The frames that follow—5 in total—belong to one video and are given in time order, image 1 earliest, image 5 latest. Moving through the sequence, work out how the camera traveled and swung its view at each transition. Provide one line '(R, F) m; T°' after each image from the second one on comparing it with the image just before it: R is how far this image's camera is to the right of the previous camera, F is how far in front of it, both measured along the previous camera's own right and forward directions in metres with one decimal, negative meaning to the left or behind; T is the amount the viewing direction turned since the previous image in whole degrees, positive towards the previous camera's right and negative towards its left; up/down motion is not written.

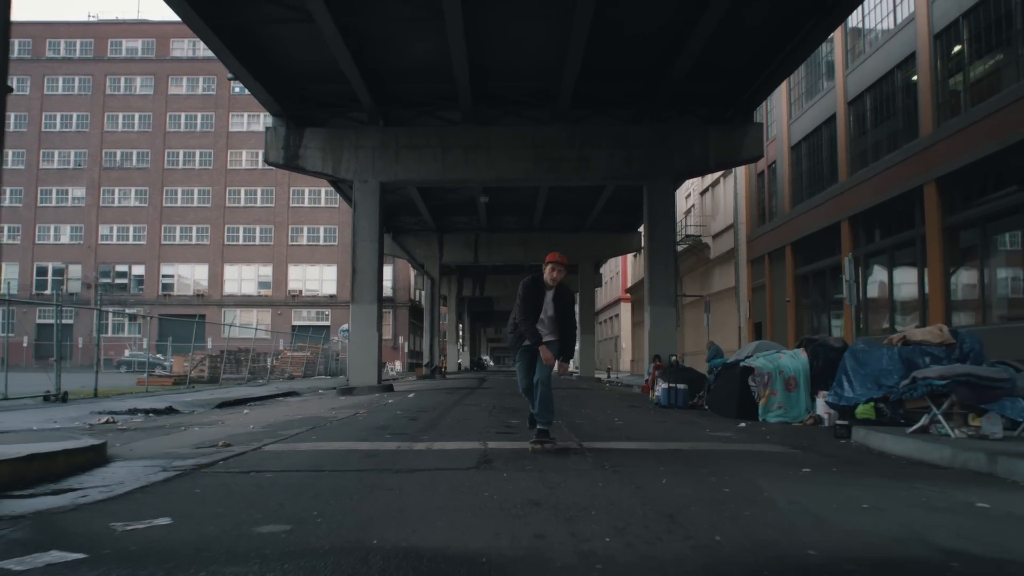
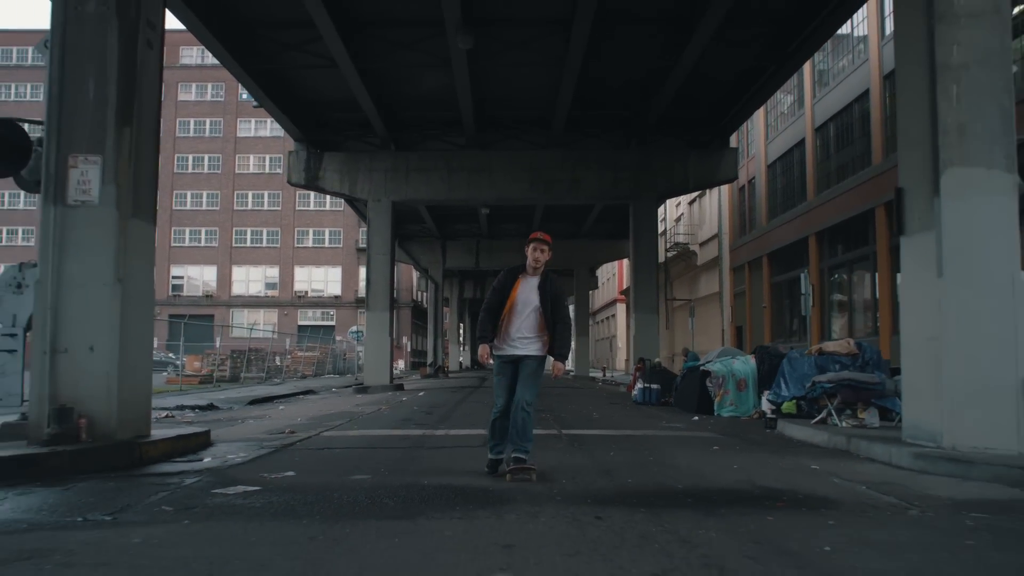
(0.0, -2.0) m; 0°
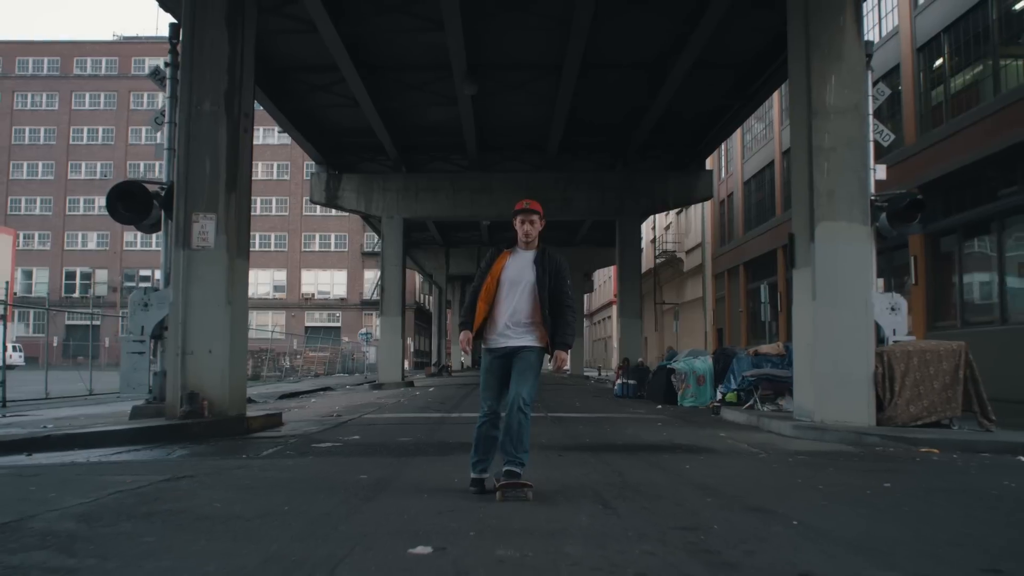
(0.0, -2.4) m; 0°
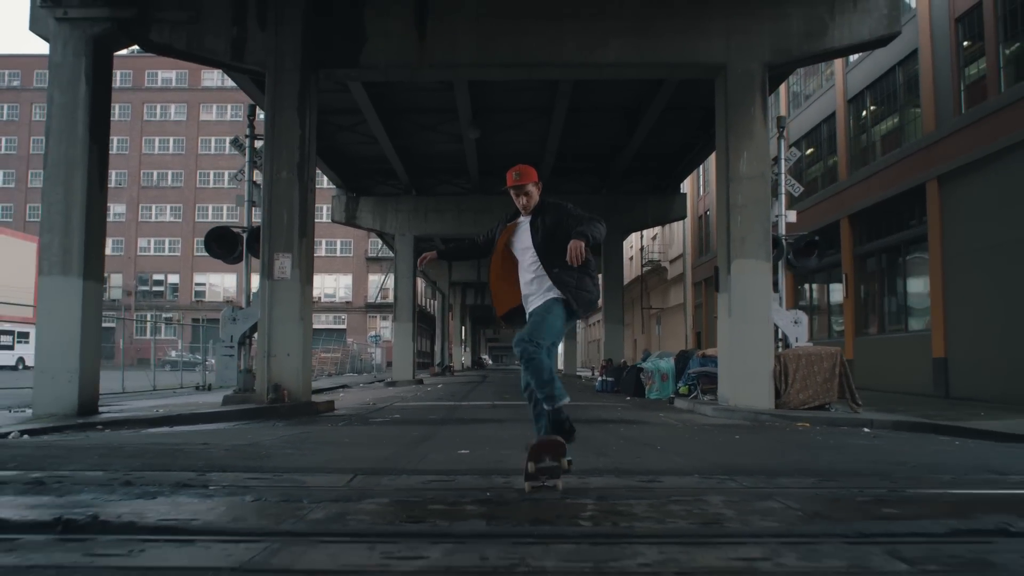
(0.0, -3.0) m; 0°
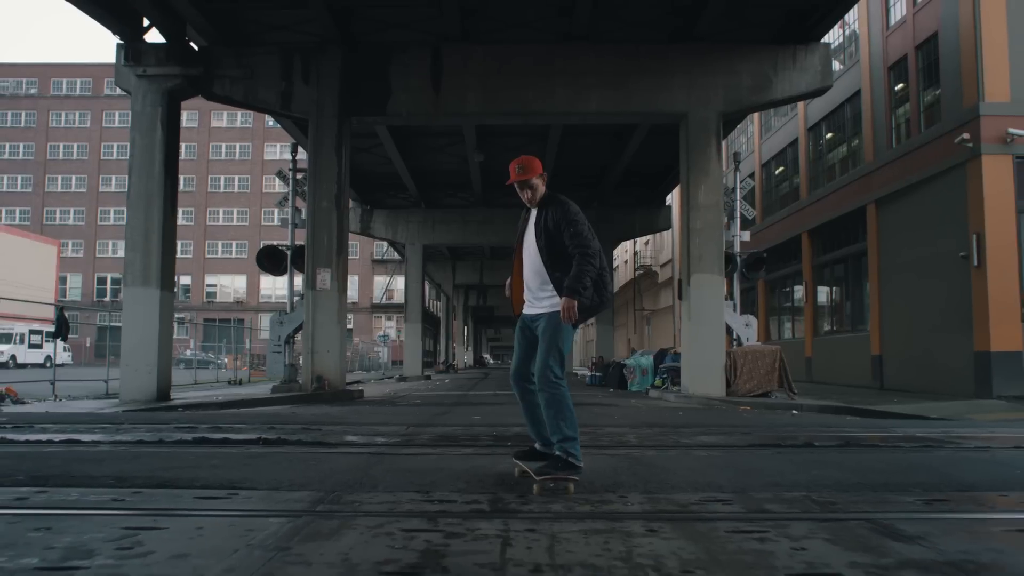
(0.0, -2.5) m; 0°
